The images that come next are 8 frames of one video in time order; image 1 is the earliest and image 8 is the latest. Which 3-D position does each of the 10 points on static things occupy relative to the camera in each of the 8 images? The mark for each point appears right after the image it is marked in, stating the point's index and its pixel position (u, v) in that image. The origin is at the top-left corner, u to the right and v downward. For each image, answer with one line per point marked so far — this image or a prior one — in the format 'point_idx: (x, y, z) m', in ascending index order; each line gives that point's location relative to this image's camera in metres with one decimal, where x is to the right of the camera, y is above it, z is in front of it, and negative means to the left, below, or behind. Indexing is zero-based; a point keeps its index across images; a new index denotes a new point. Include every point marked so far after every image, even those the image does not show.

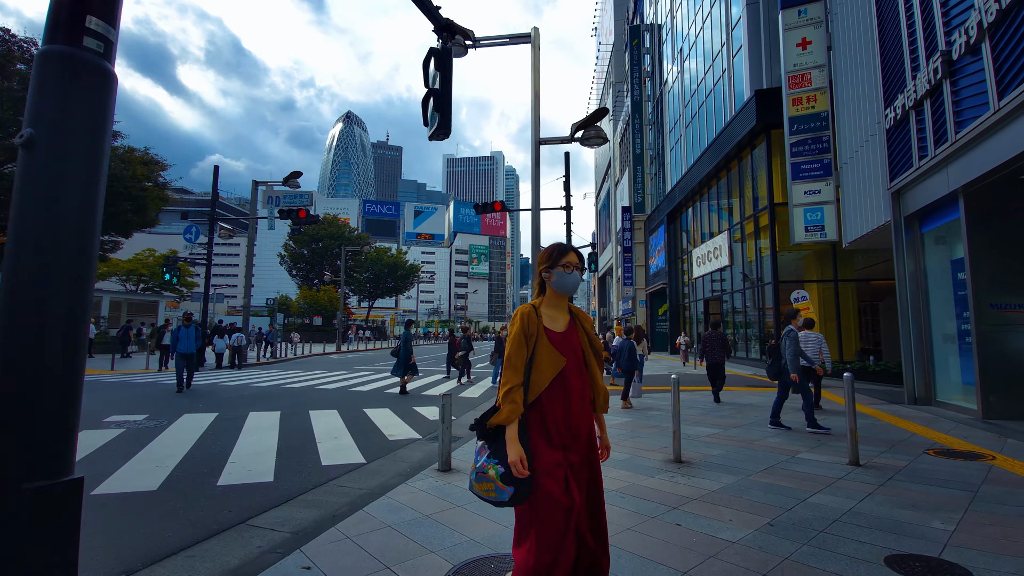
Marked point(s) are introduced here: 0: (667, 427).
0: (+2.4, -2.2, +7.3) m
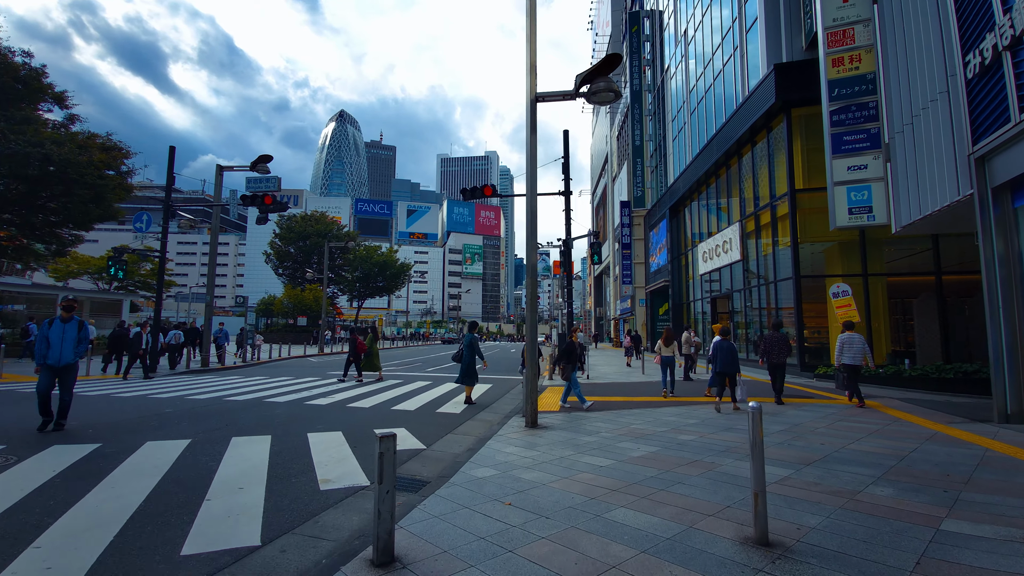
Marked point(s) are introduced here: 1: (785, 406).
0: (+2.2, -2.0, +5.2) m
1: (+5.6, -2.4, +9.8) m
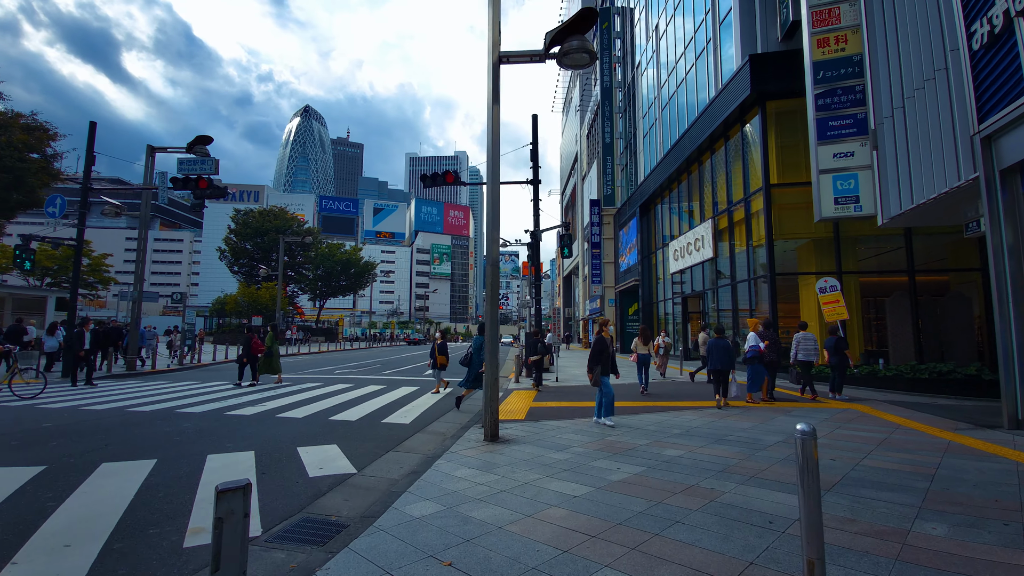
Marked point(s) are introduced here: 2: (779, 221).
0: (+1.8, -1.8, +4.1) m
1: (+4.8, -2.3, +8.9) m
2: (+10.1, +2.5, +17.8) m
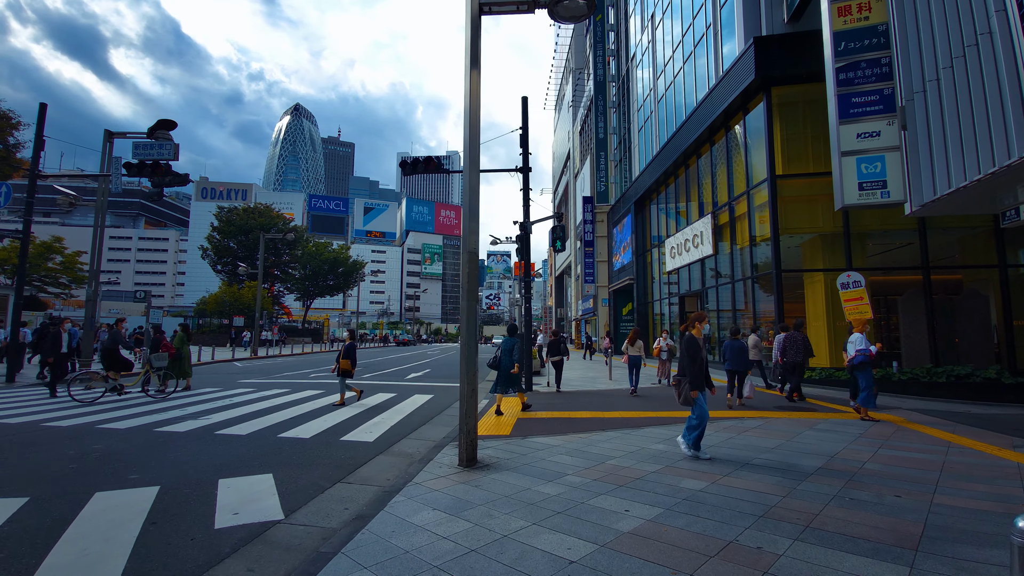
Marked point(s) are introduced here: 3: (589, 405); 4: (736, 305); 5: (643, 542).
0: (+1.6, -1.7, +2.9) m
1: (+4.6, -2.2, +7.7) m
2: (+9.7, +2.6, +16.7) m
3: (+1.9, -2.7, +11.4) m
4: (+9.3, -0.7, +19.7) m
5: (+1.0, -1.8, +3.4) m
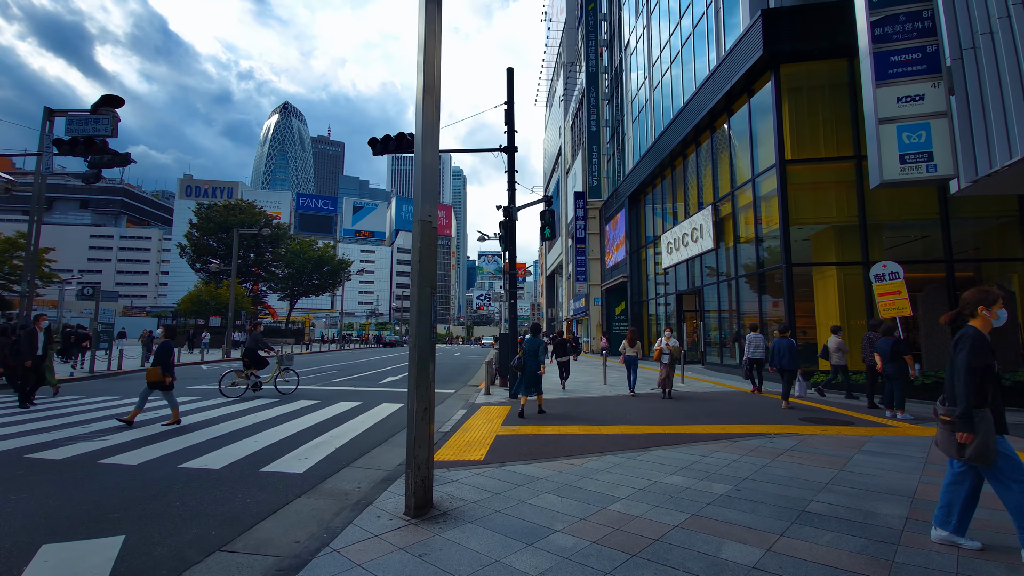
0: (+1.4, -1.5, +1.4) m
1: (+4.3, -2.0, +6.3) m
2: (+9.2, +2.7, +15.4) m
3: (+1.5, -2.6, +9.9) m
4: (+8.7, -0.5, +18.4) m
5: (+0.7, -1.7, +1.9) m
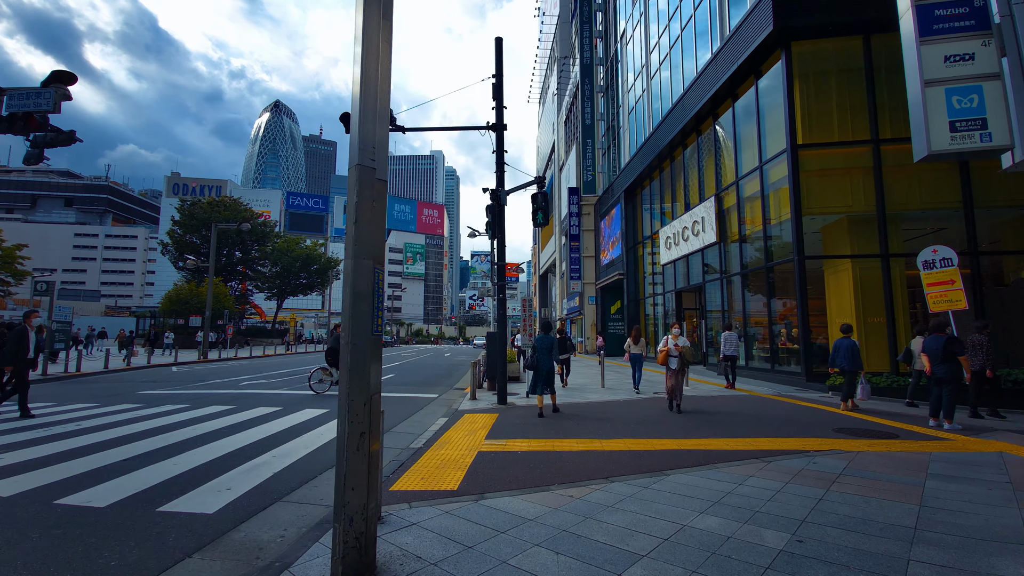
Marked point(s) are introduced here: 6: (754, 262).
0: (+1.3, -1.4, +0.2) m
1: (+4.1, -1.9, +5.1) m
2: (+8.9, +2.9, +14.3) m
3: (+1.3, -2.4, +8.7) m
4: (+8.4, -0.4, +17.3) m
5: (+0.6, -1.5, +0.7) m
6: (+8.4, +0.9, +16.6) m
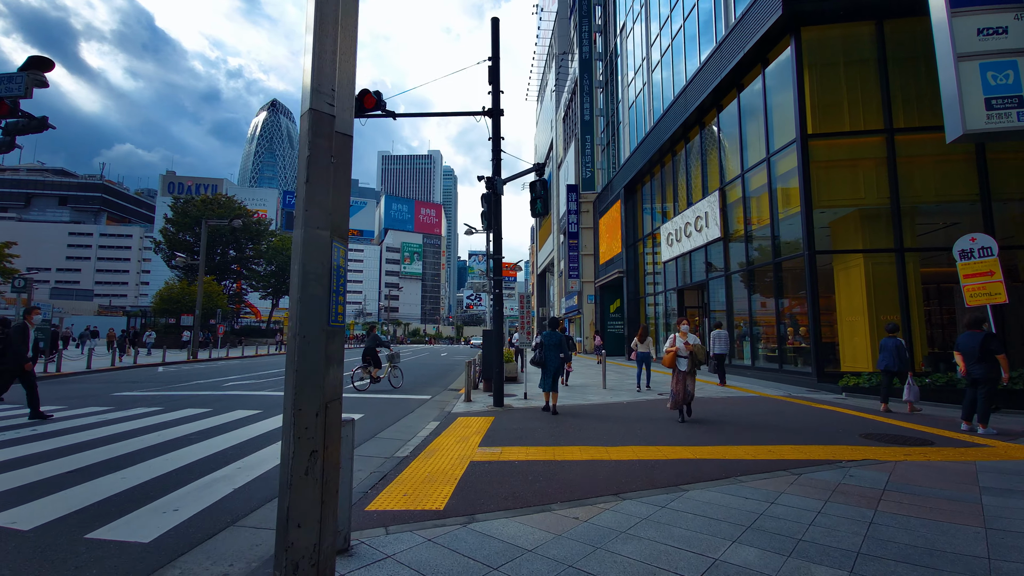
0: (+1.3, -1.3, -0.4) m
1: (+4.1, -1.8, +4.5) m
2: (+8.8, +3.0, +13.7) m
3: (+1.2, -2.3, +8.1) m
4: (+8.3, -0.3, +16.7) m
5: (+0.6, -1.4, +0.1) m
6: (+8.3, +1.0, +16.0) m
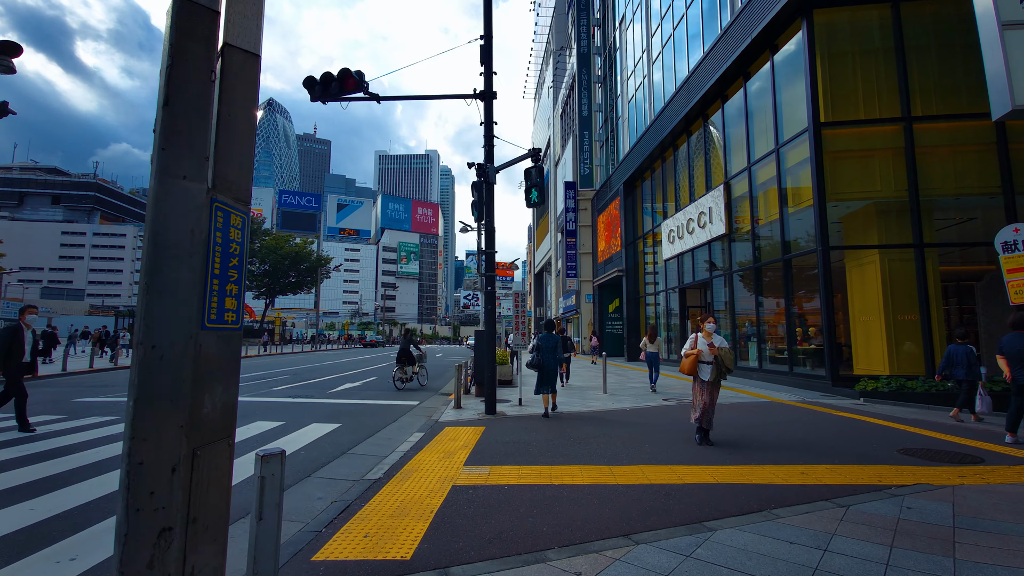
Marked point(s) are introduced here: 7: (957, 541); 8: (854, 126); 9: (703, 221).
0: (+1.2, -1.2, -1.2) m
1: (+4.0, -1.7, +3.7) m
2: (+8.7, +3.0, +13.0) m
3: (+1.1, -2.2, +7.3) m
4: (+8.1, -0.2, +15.9) m
5: (+0.5, -1.3, -0.7) m
6: (+8.2, +1.0, +15.3) m
7: (+3.0, -1.7, +3.2) m
8: (+9.2, +4.3, +12.8) m
9: (+7.6, +2.7, +19.0) m
